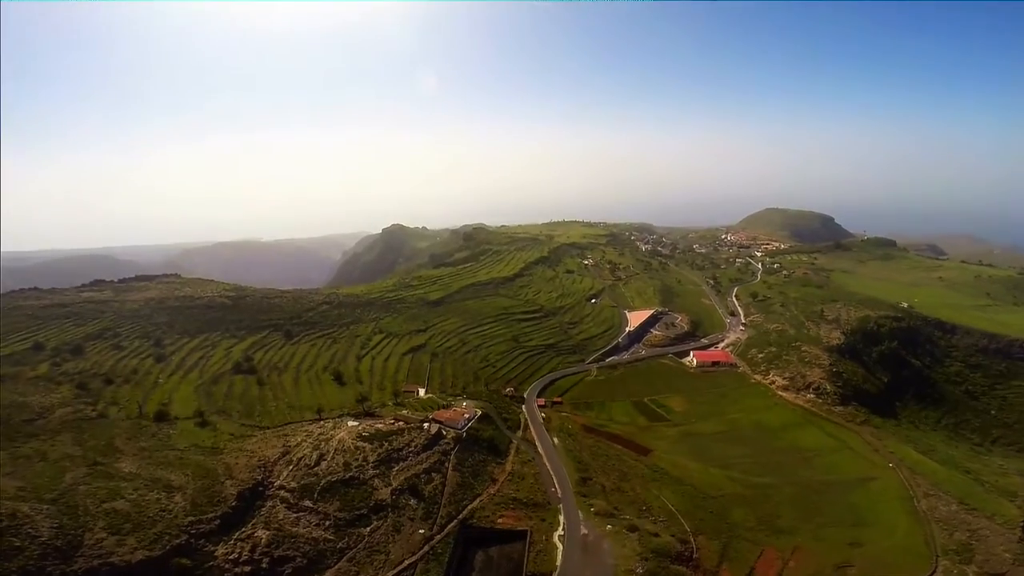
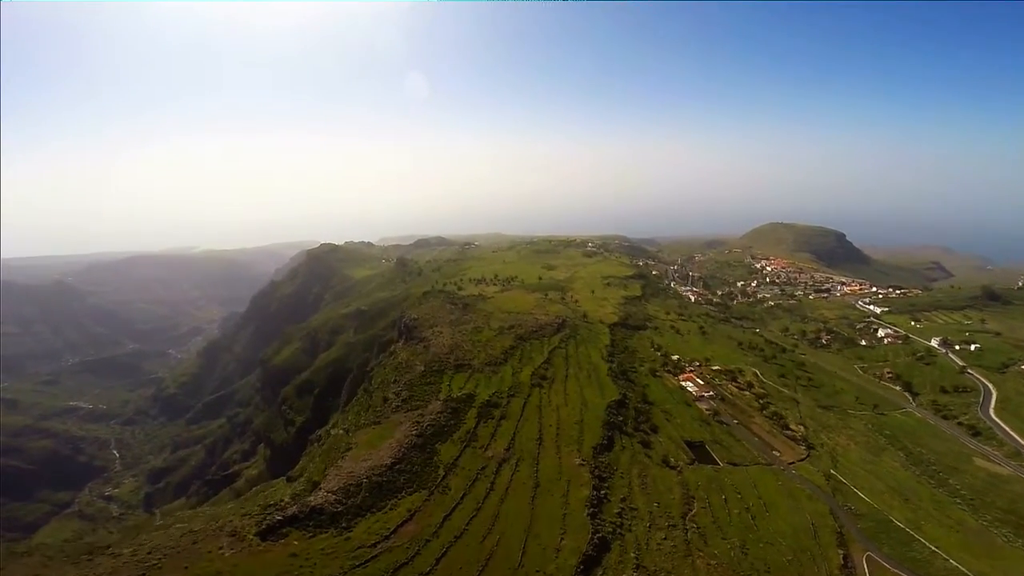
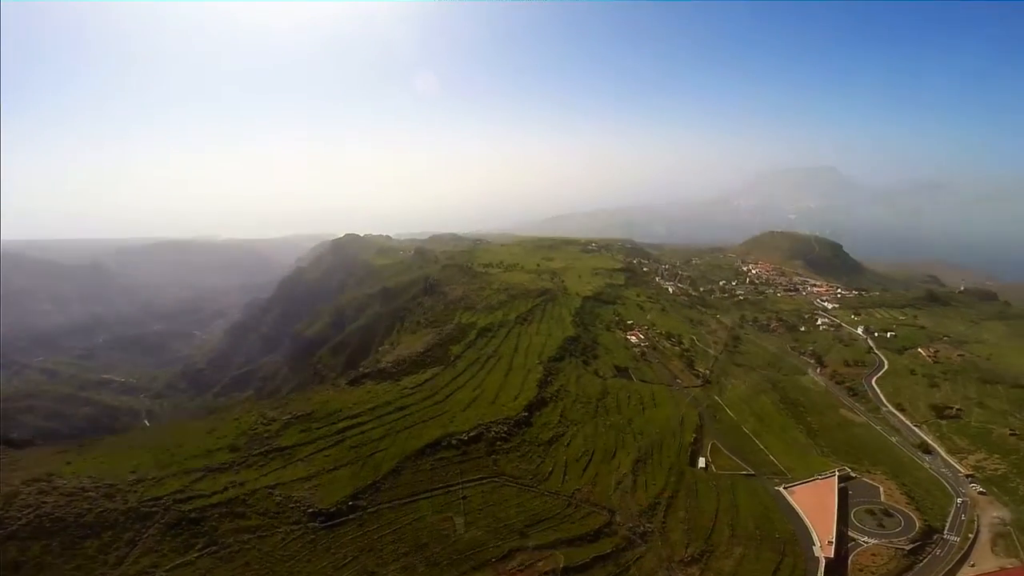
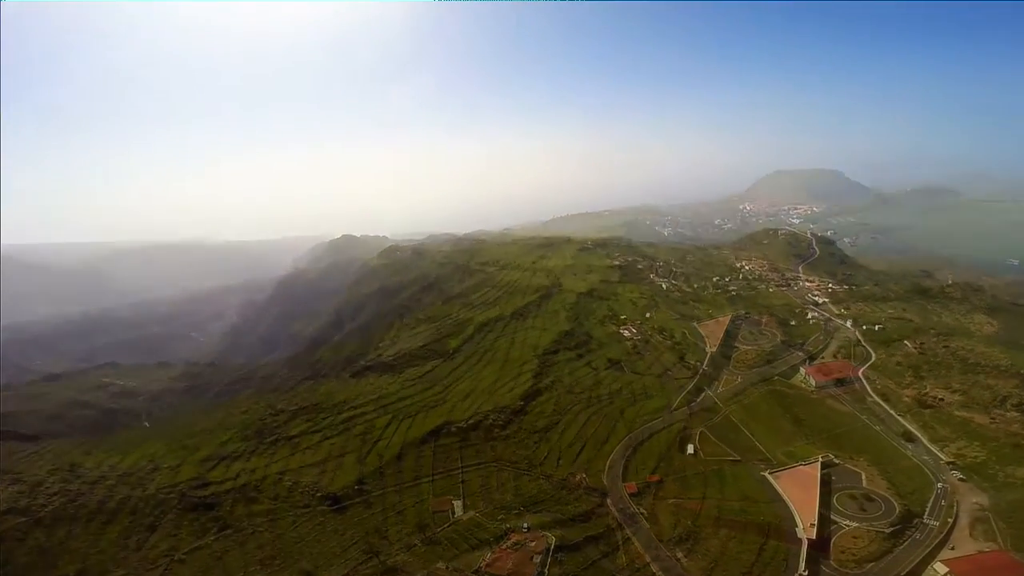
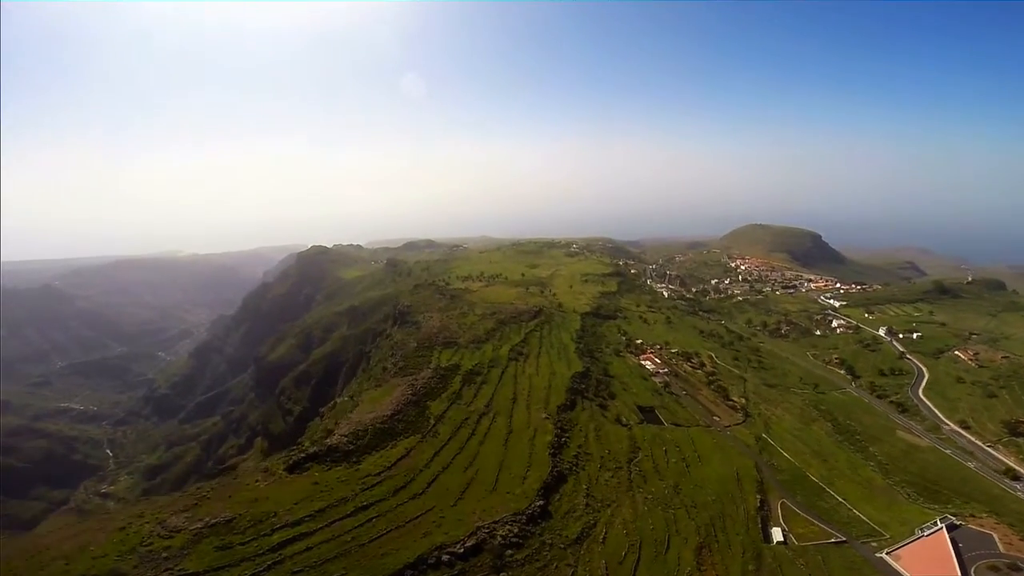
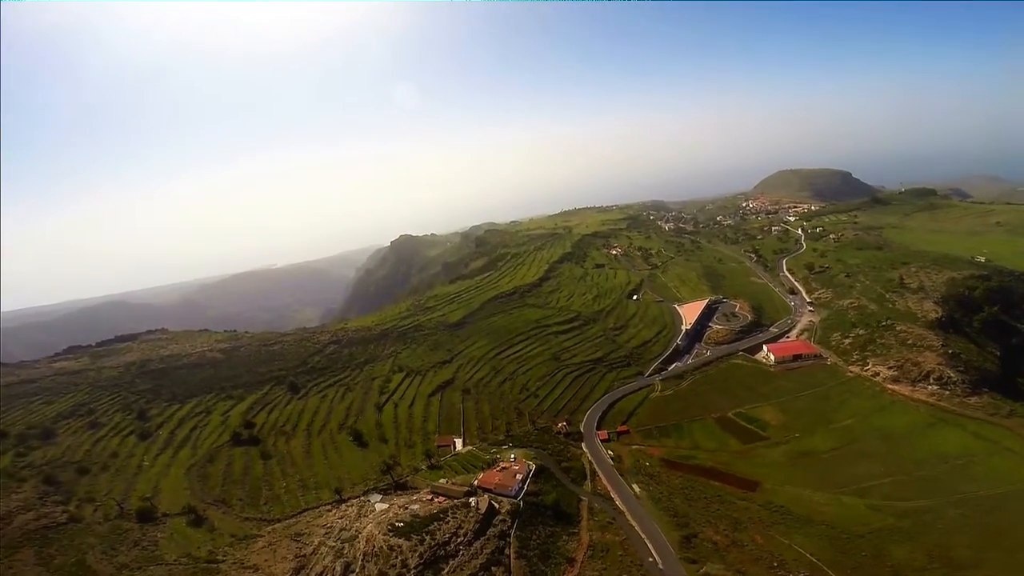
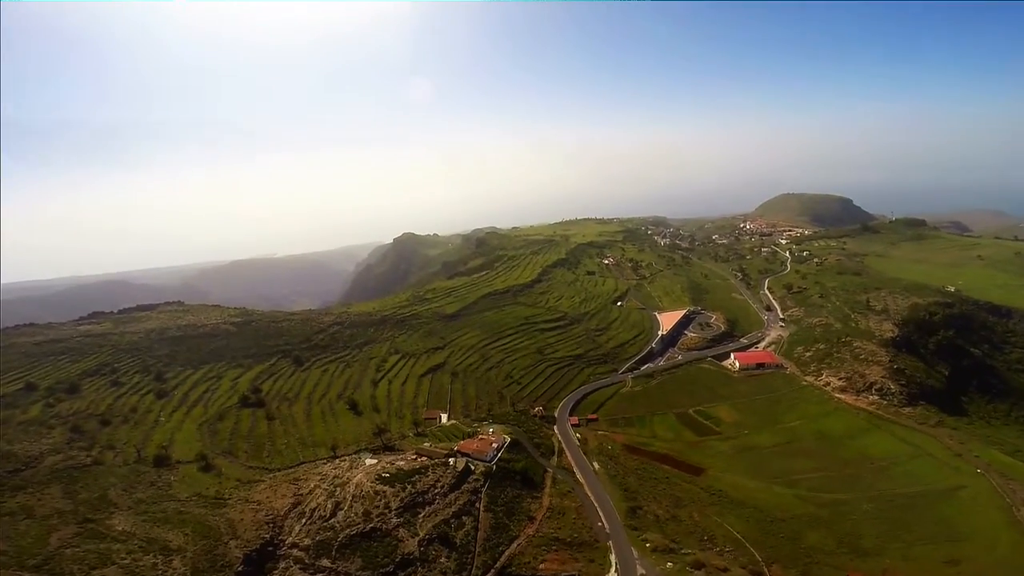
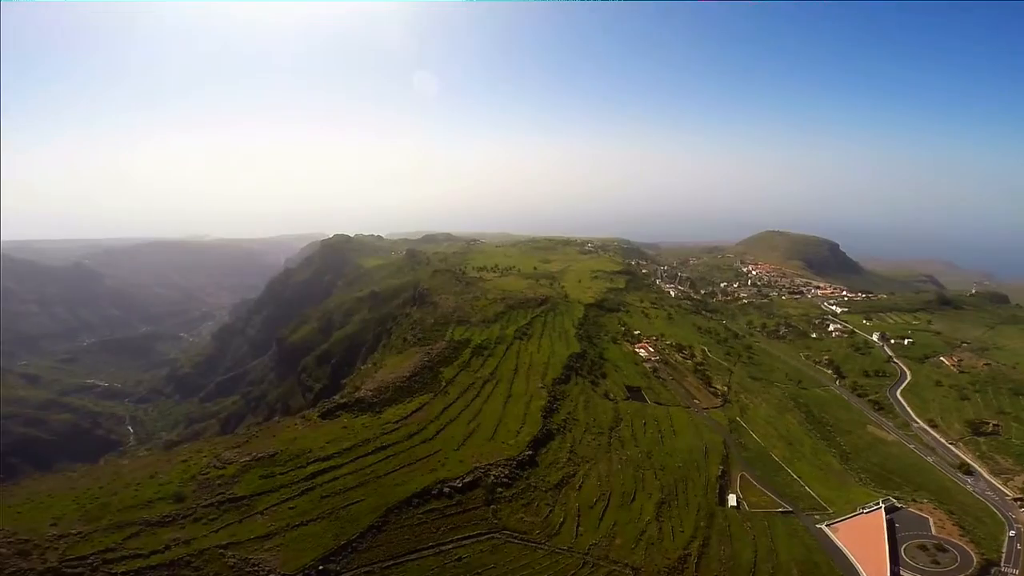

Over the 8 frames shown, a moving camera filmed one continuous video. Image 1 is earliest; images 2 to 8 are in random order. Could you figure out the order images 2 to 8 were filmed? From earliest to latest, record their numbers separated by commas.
7, 6, 4, 3, 8, 5, 2
